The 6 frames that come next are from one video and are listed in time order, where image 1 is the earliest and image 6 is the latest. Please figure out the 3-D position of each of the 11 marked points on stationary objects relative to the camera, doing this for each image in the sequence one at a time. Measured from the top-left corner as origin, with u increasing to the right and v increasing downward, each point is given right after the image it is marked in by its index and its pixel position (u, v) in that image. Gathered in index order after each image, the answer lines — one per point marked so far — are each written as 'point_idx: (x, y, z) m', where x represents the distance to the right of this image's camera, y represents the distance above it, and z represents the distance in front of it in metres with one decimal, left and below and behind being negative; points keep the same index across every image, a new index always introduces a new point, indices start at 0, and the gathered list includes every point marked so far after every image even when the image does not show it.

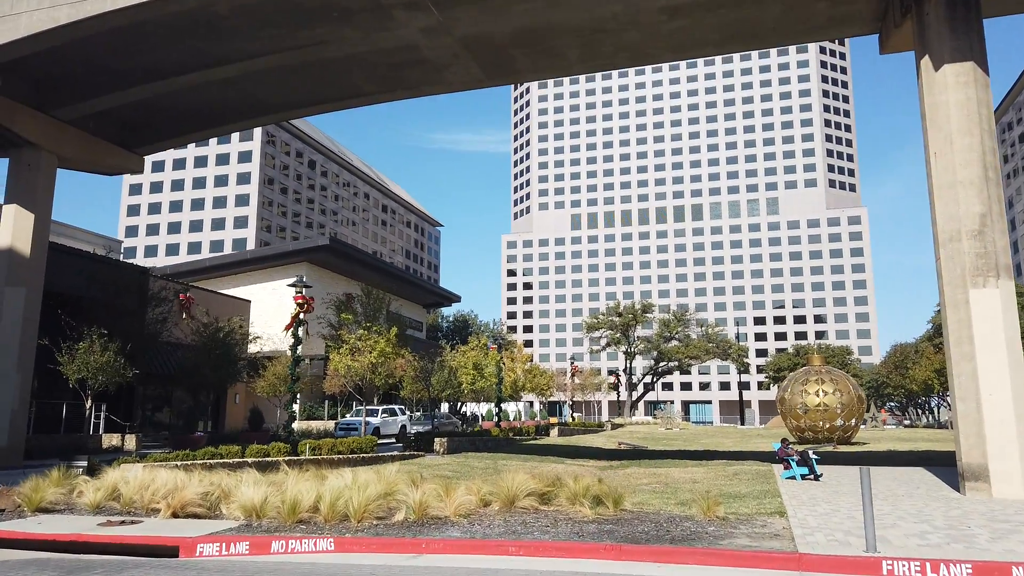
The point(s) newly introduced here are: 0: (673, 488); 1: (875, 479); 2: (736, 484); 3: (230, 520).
0: (+3.9, -4.8, +17.7) m
1: (+8.0, -4.4, +16.7) m
2: (+5.2, -4.5, +17.2) m
3: (-4.1, -3.4, +10.9) m
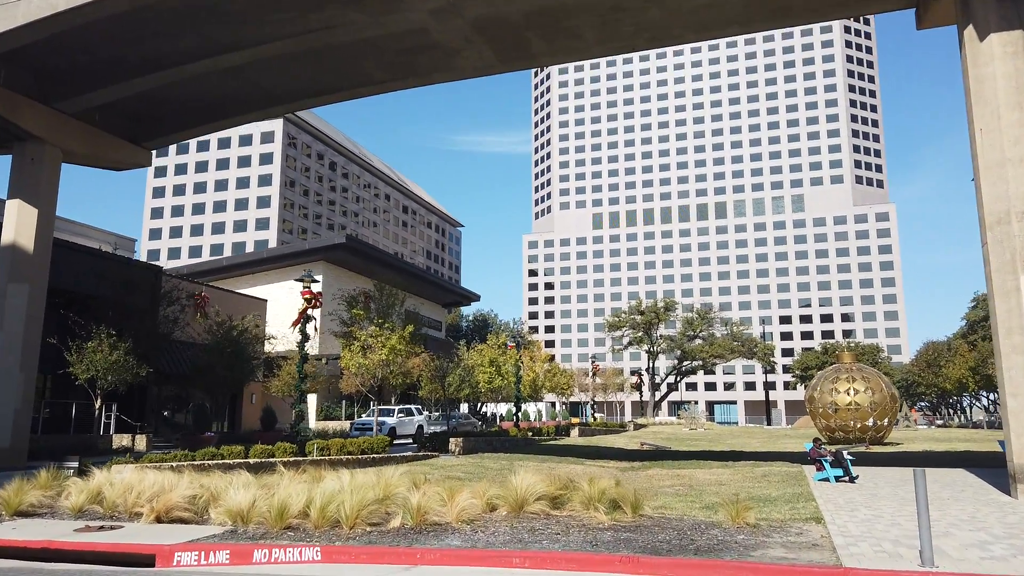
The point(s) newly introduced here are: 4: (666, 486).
0: (+4.2, -4.5, +16.7) m
1: (+8.3, -4.1, +15.5) m
2: (+5.5, -4.3, +16.1) m
3: (-4.0, -3.2, +10.1) m
4: (+3.8, -4.9, +18.5) m
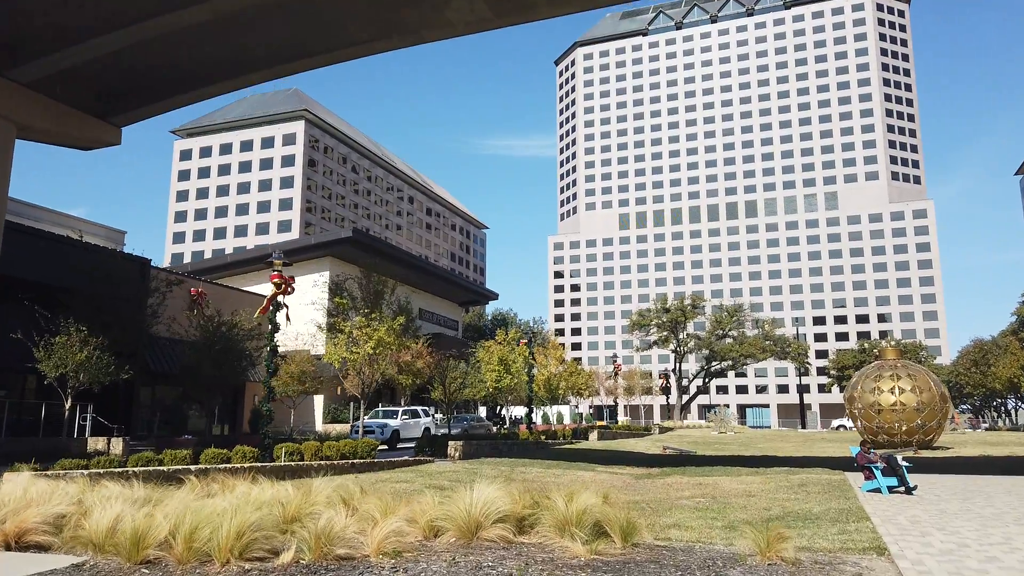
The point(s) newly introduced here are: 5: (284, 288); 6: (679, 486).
0: (+3.9, -4.0, +13.9) m
1: (+8.0, -3.6, +12.5) m
2: (+5.2, -3.8, +13.2) m
3: (-4.5, -2.7, +7.6) m
4: (+3.6, -4.4, +15.7) m
5: (-6.0, 0.0, +19.7) m
6: (+4.0, -4.7, +17.8) m
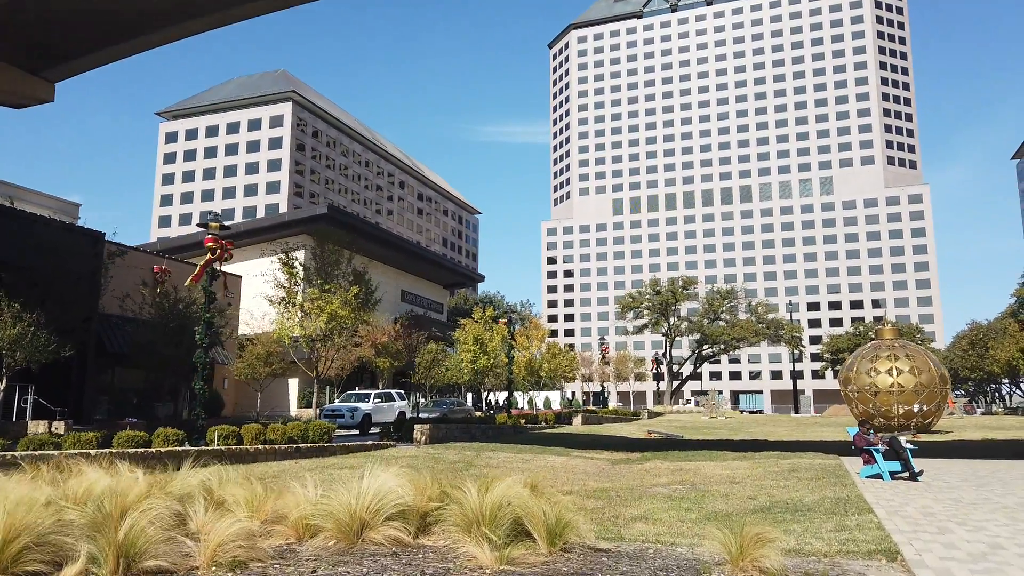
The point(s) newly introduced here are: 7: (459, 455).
0: (+3.1, -3.3, +12.1) m
1: (+7.2, -2.9, +10.7) m
2: (+4.4, -3.1, +11.4) m
3: (-5.3, -2.1, +5.7) m
4: (+2.8, -3.6, +13.9) m
5: (-6.9, +0.8, +17.8) m
6: (+3.1, -4.0, +16.0) m
7: (-1.3, -4.1, +18.5) m
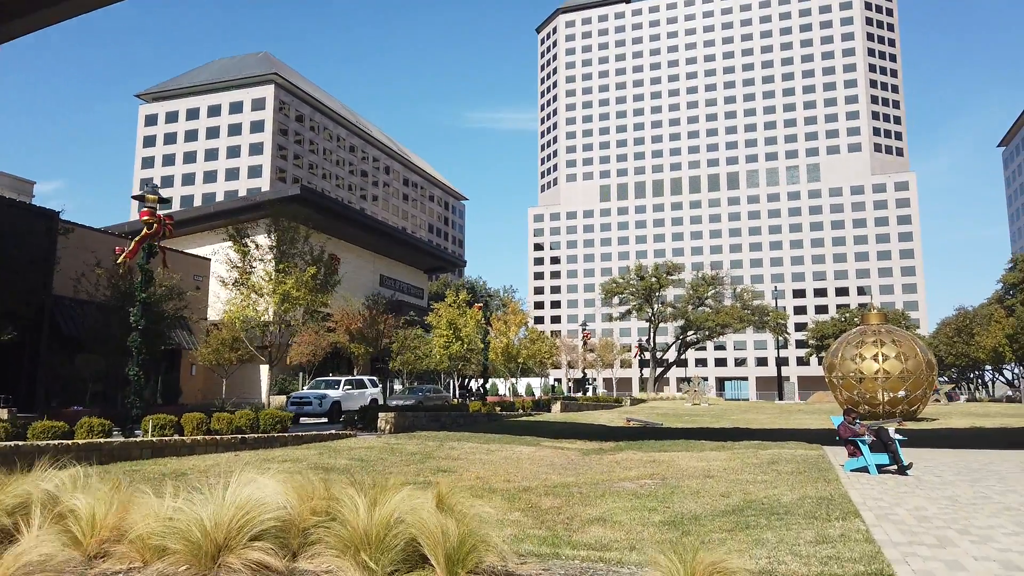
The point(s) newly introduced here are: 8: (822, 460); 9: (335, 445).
0: (+2.4, -3.0, +10.9) m
1: (+6.5, -2.6, +9.7) m
2: (+3.7, -2.7, +10.3) m
3: (-6.0, -1.8, +4.4) m
4: (+2.0, -3.2, +12.8) m
5: (-7.7, +1.3, +16.4) m
6: (+2.3, -3.5, +14.9) m
7: (-2.2, -3.6, +17.3) m
8: (+5.6, -3.1, +13.3) m
9: (-4.1, -3.5, +17.1) m
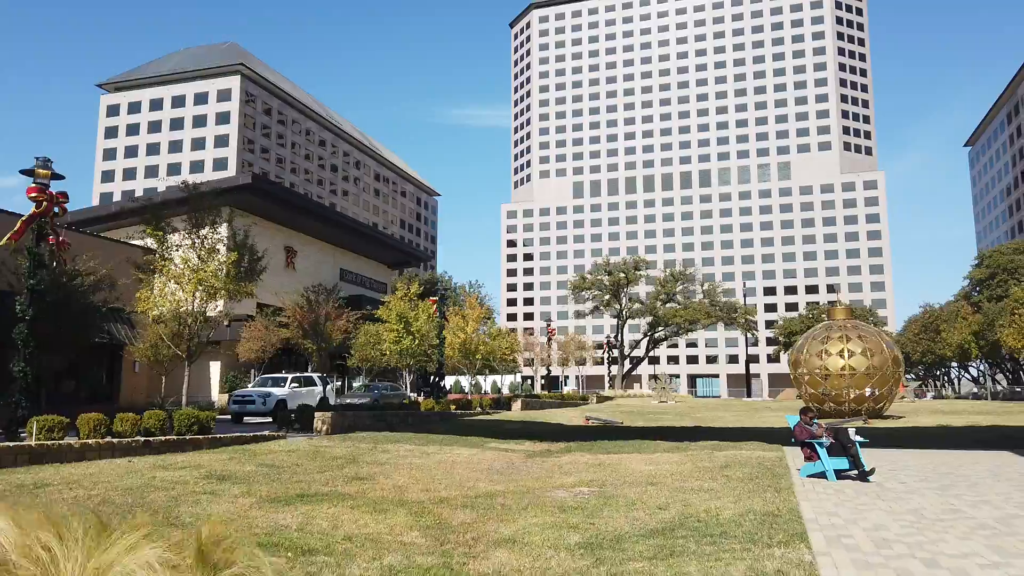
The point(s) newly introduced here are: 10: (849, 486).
0: (+1.2, -2.7, +9.6) m
1: (+5.4, -2.4, +8.5) m
2: (+2.5, -2.5, +9.1) m
3: (-6.9, -1.6, +2.9) m
4: (+0.8, -3.0, +11.5) m
5: (-9.0, +1.6, +14.8) m
6: (+1.1, -3.3, +13.6) m
7: (-3.5, -3.4, +15.9) m
8: (+4.3, -2.8, +12.1) m
9: (-5.5, -3.3, +15.6) m
10: (+4.4, -2.6, +9.6) m
